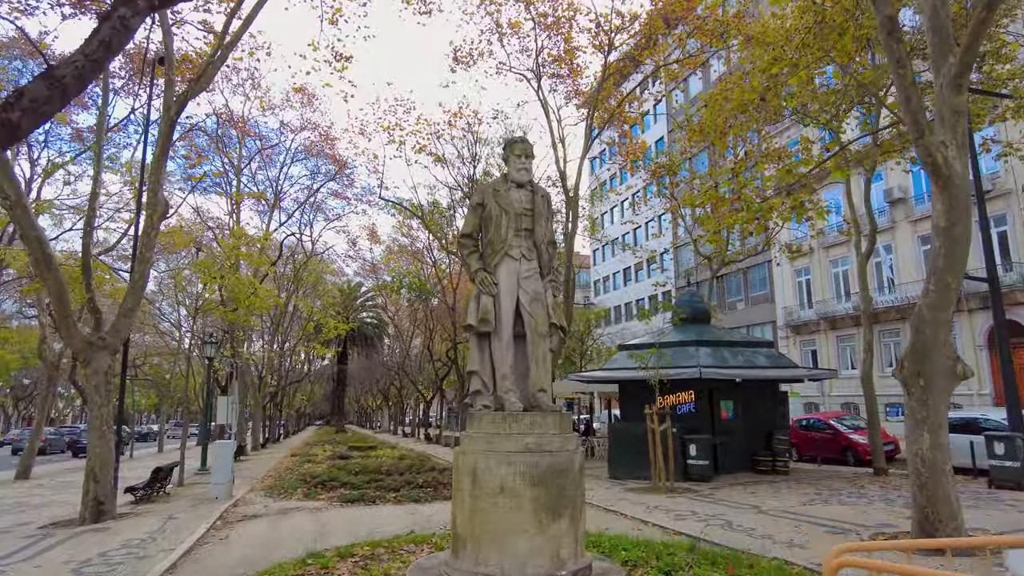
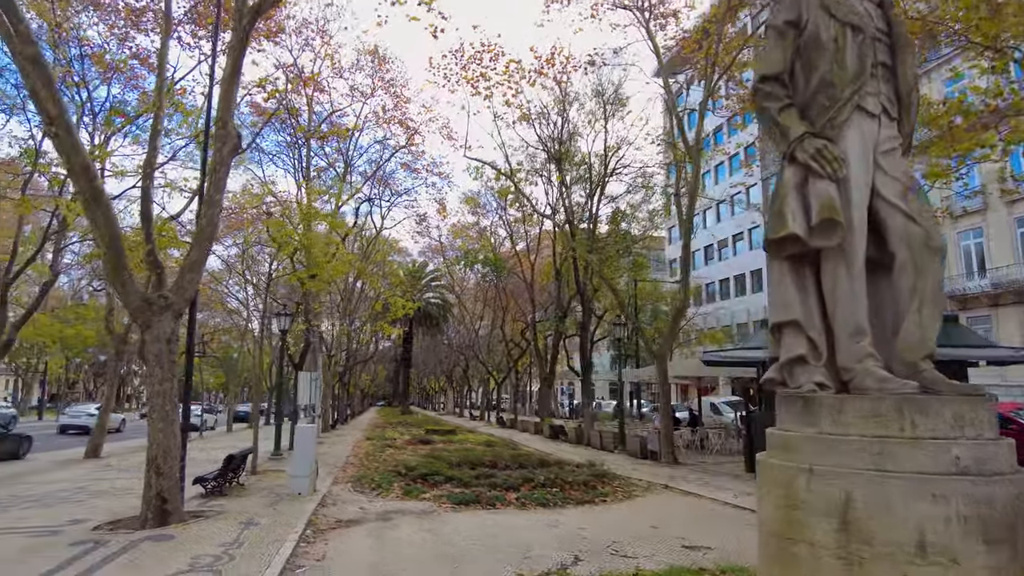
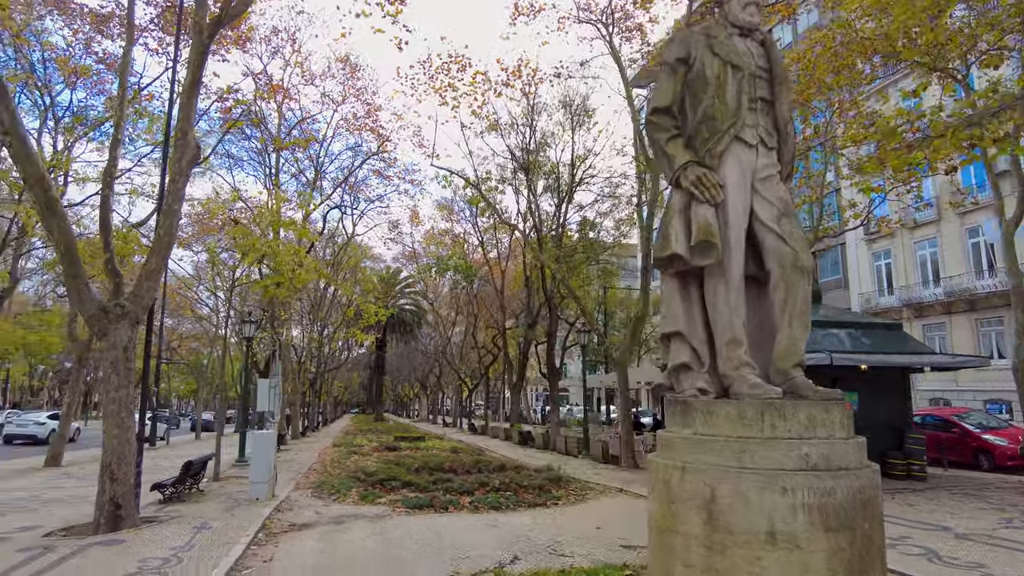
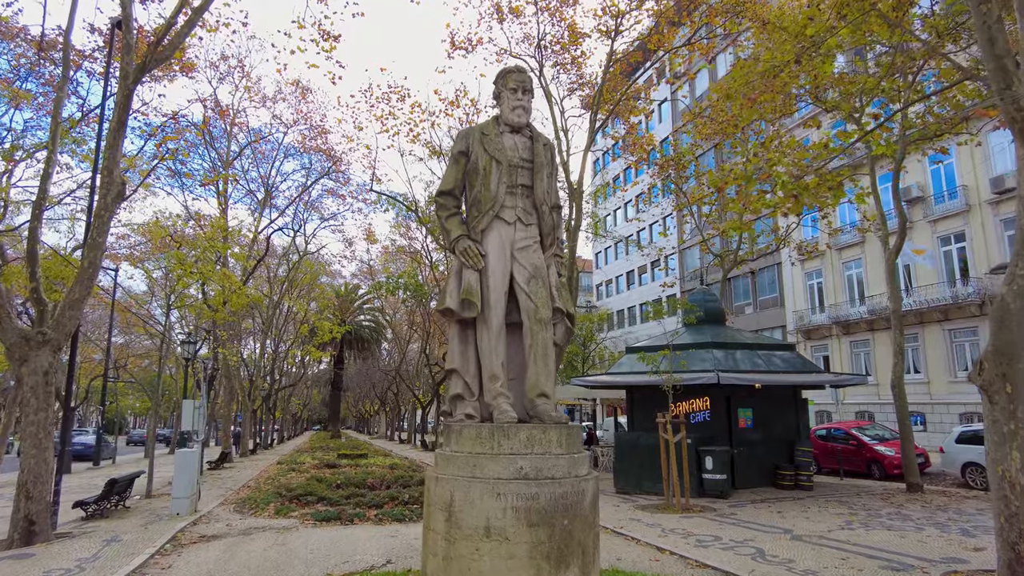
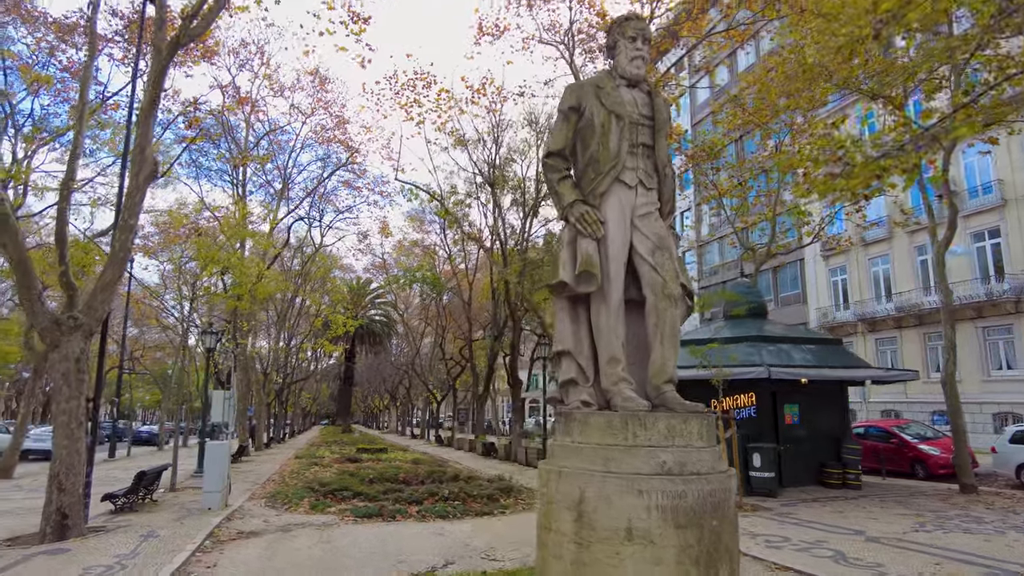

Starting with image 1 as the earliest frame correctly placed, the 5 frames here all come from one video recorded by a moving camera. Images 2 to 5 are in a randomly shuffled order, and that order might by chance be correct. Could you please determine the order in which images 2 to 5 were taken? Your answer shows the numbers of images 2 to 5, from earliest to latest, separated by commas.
4, 5, 3, 2
